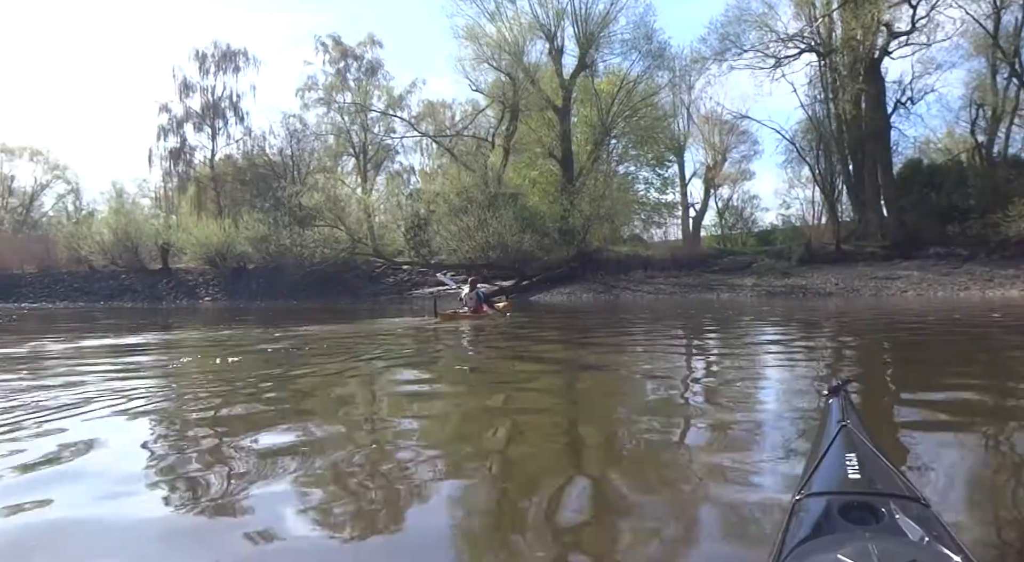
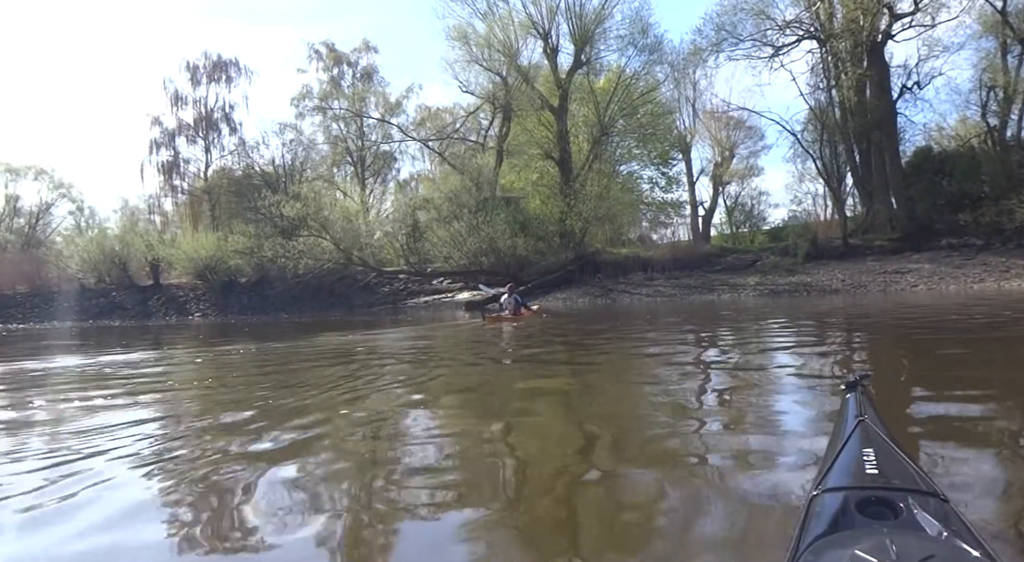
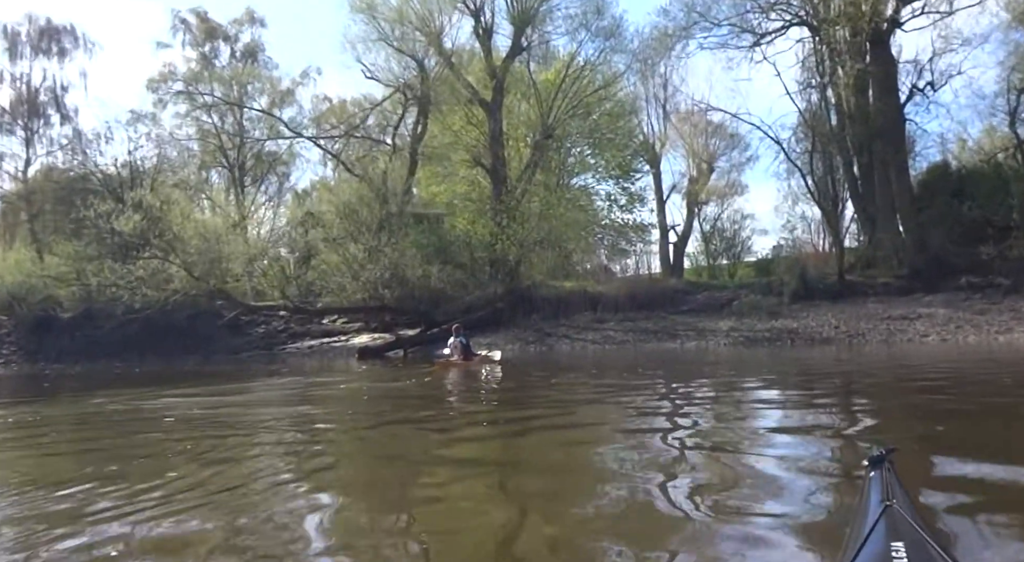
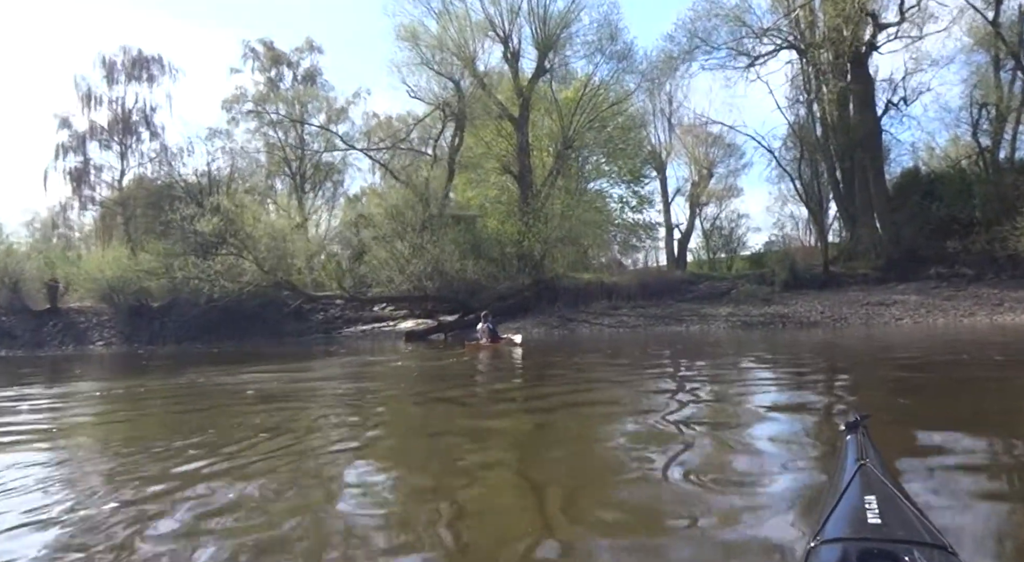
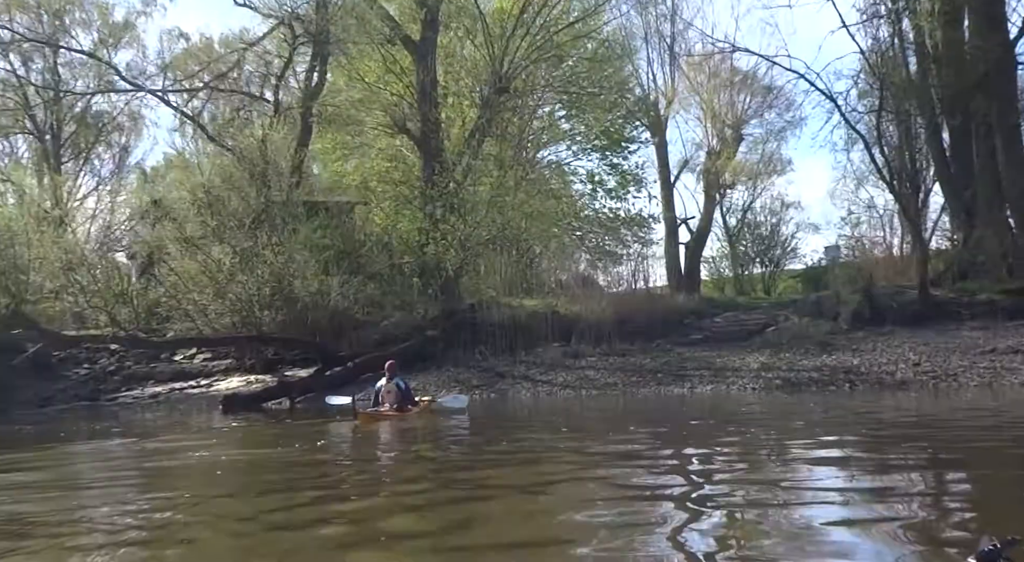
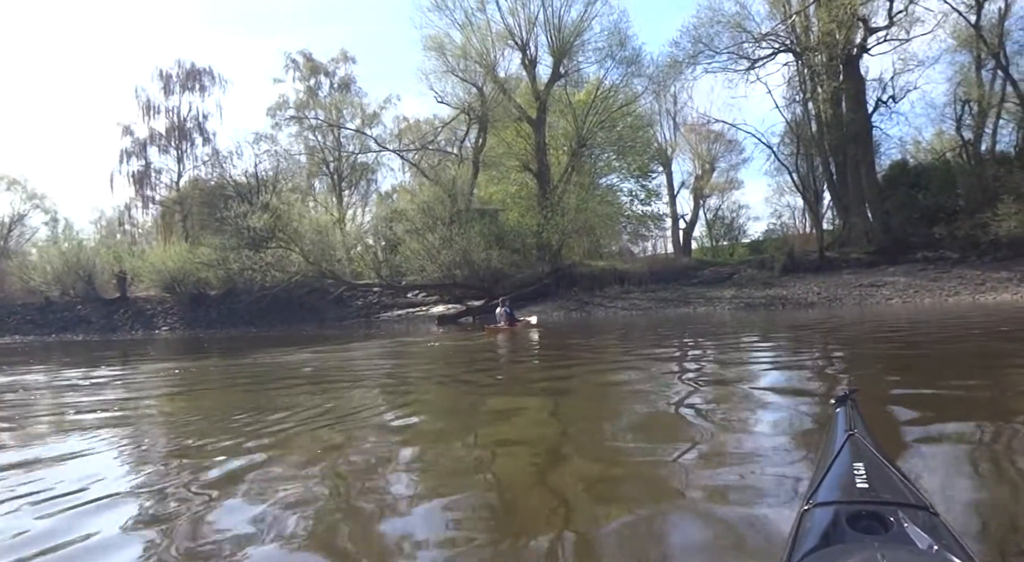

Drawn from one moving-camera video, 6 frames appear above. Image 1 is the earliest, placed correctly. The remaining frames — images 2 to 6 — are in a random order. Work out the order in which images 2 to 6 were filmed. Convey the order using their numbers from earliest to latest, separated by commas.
2, 6, 4, 3, 5
